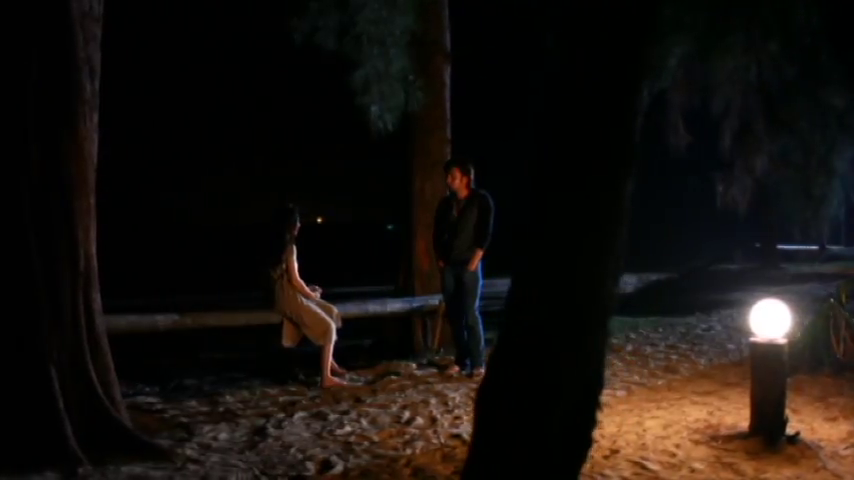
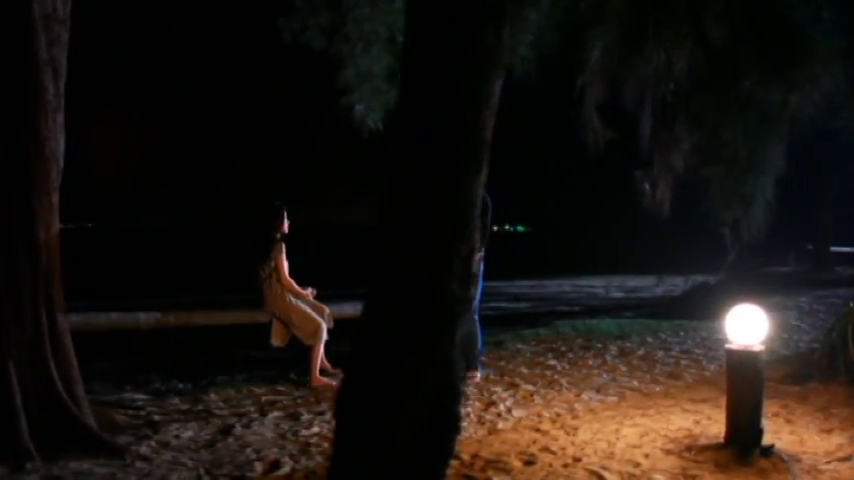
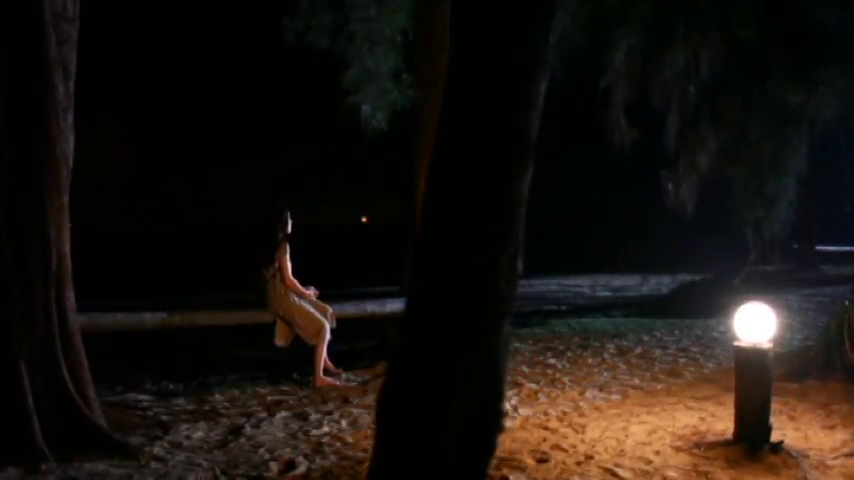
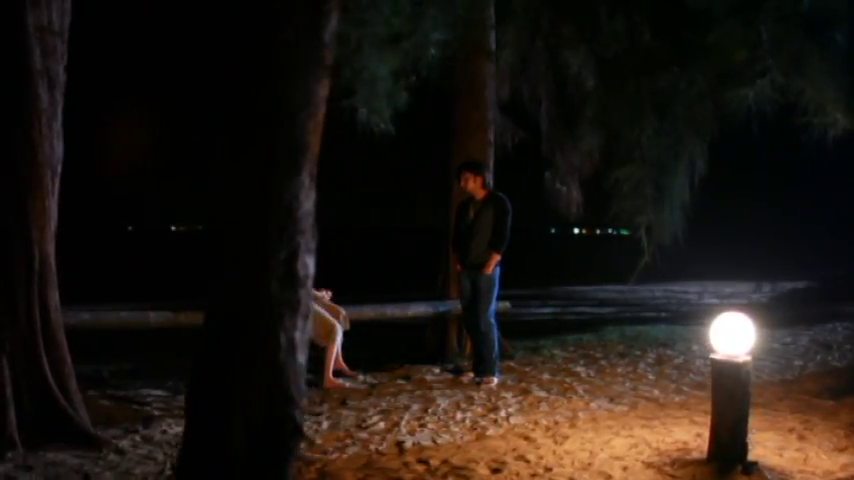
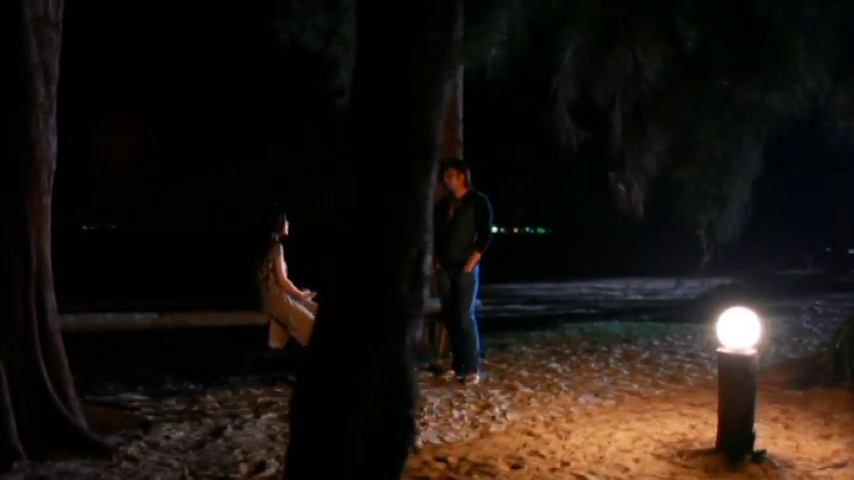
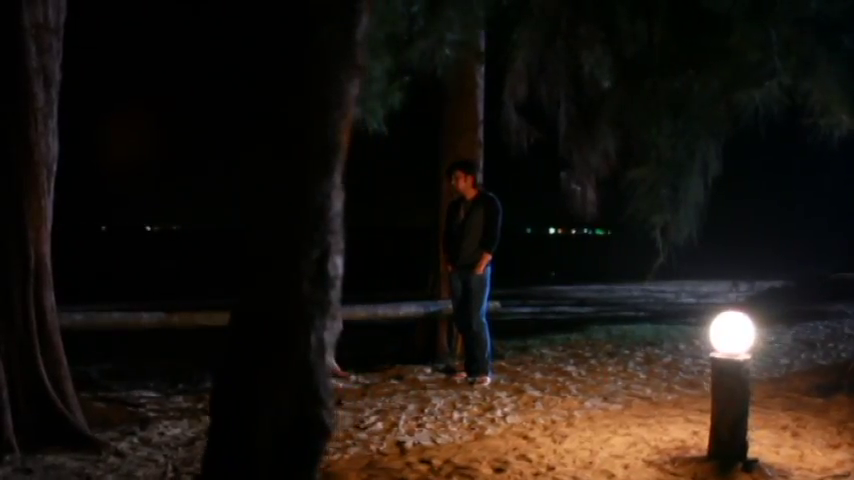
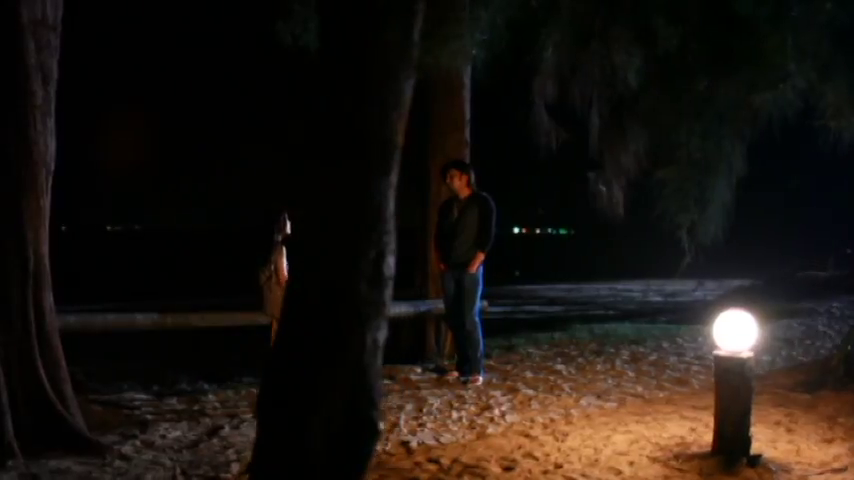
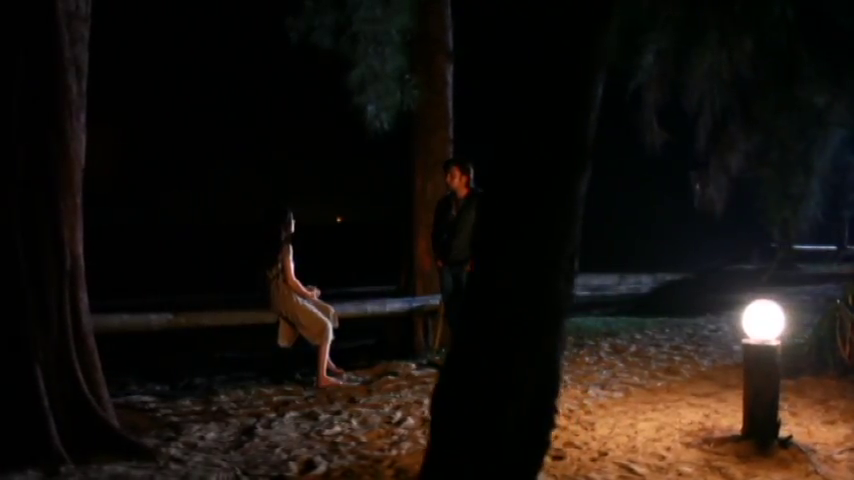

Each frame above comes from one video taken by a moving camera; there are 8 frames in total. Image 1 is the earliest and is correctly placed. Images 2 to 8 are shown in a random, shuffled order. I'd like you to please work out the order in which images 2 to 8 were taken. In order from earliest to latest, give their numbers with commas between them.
8, 3, 2, 5, 7, 6, 4
